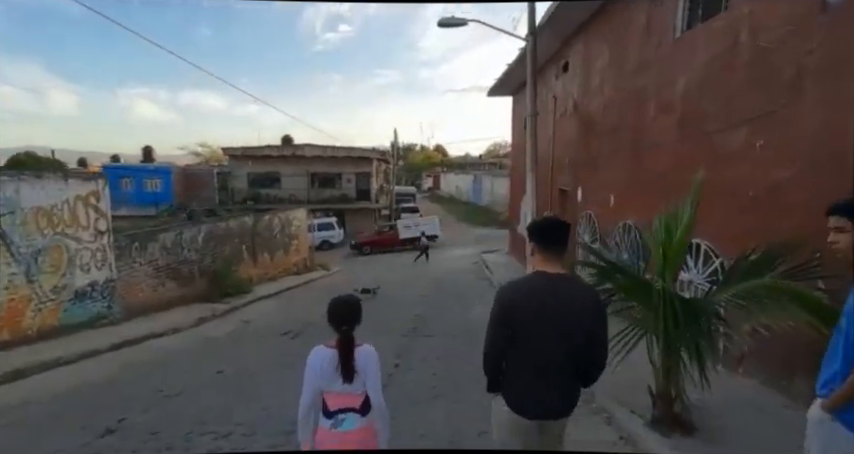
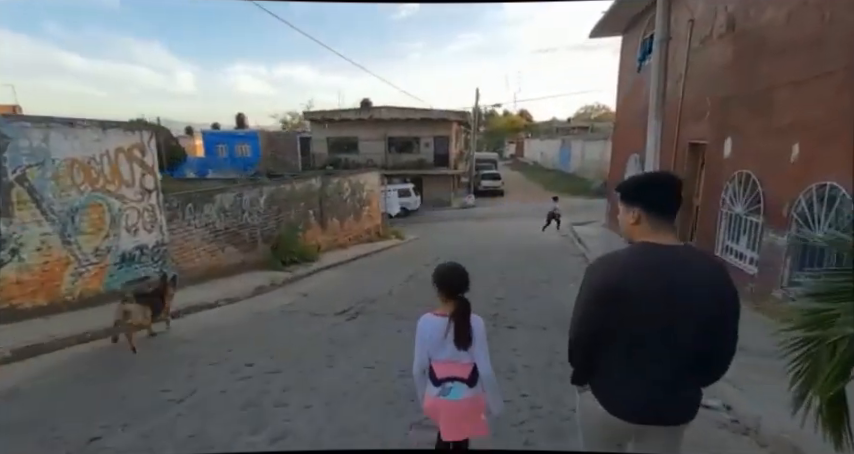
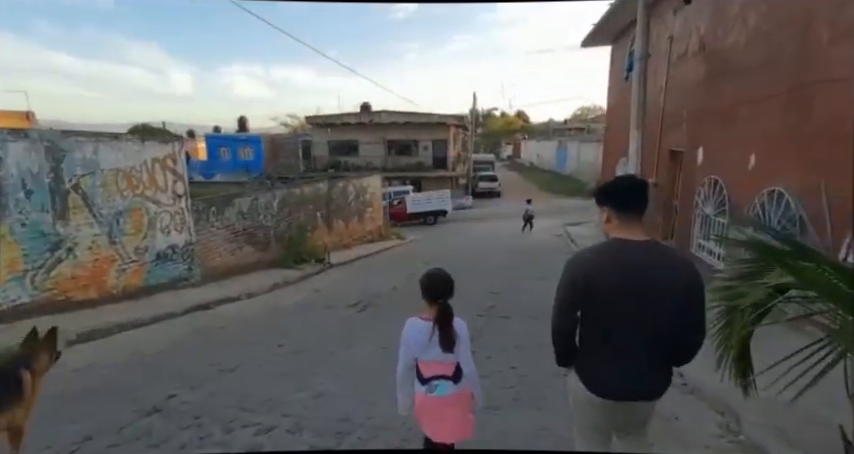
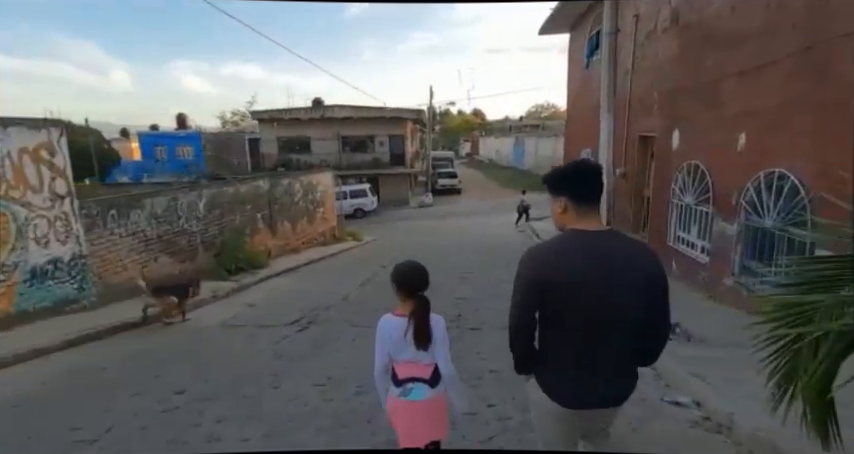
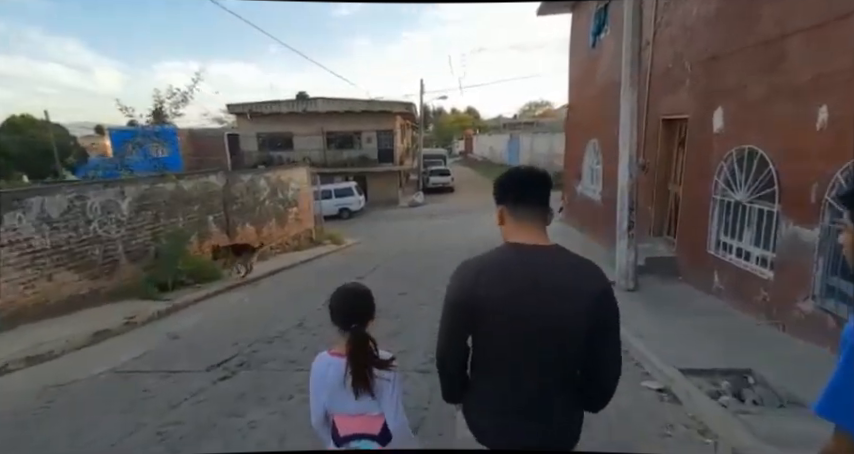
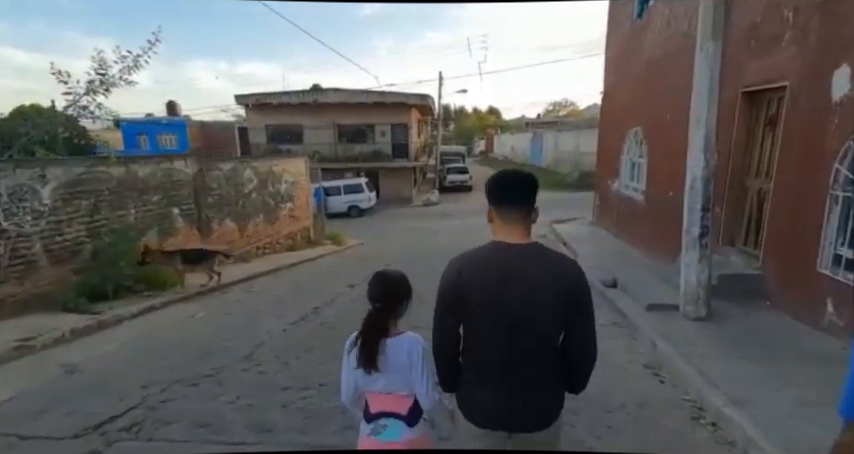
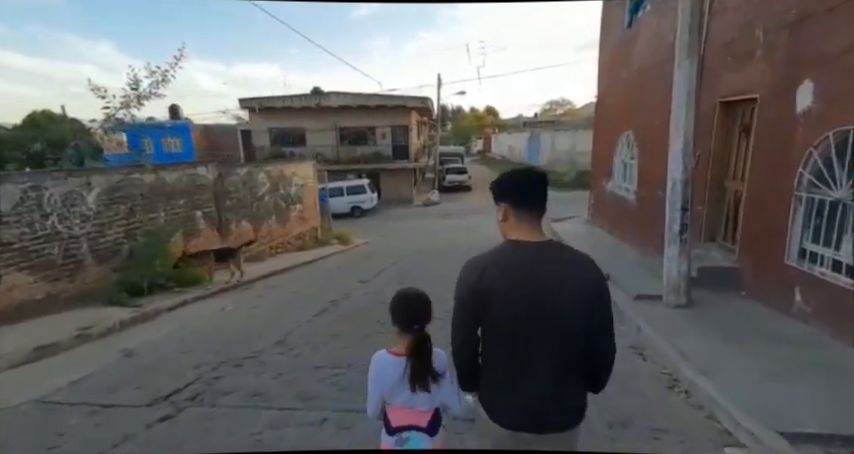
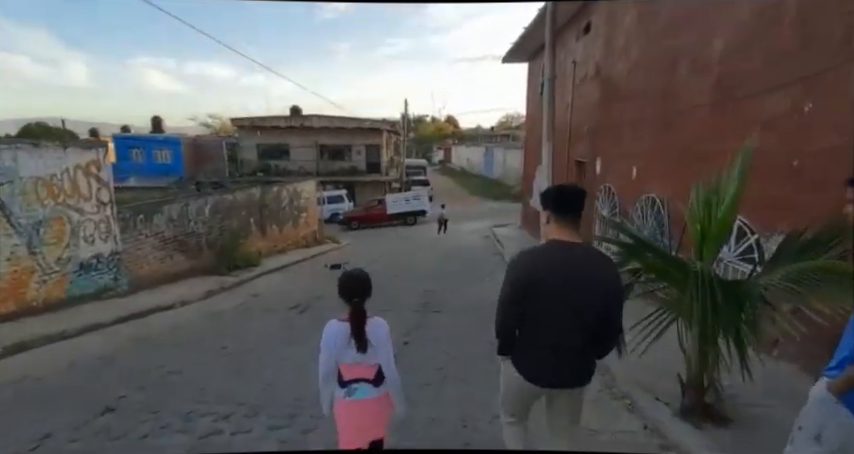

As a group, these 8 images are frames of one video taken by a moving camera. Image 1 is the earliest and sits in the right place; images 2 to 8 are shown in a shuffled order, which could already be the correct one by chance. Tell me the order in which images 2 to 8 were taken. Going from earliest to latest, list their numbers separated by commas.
8, 3, 2, 4, 5, 7, 6
